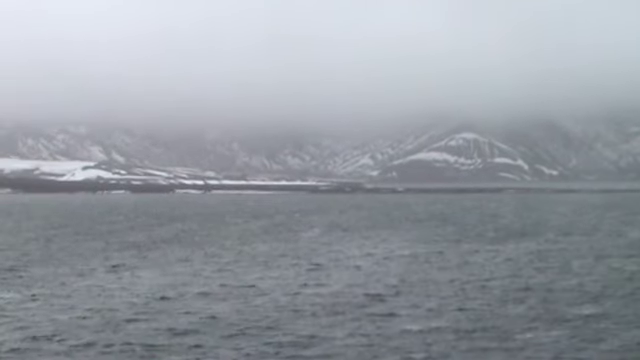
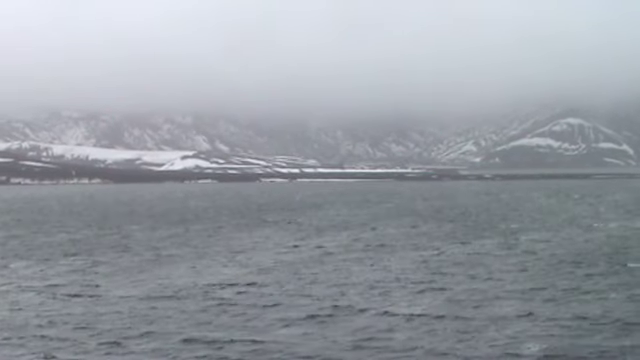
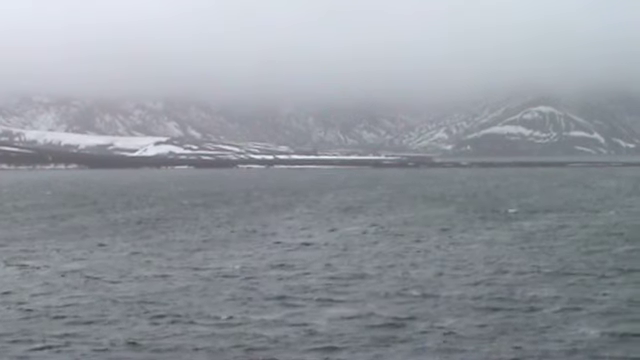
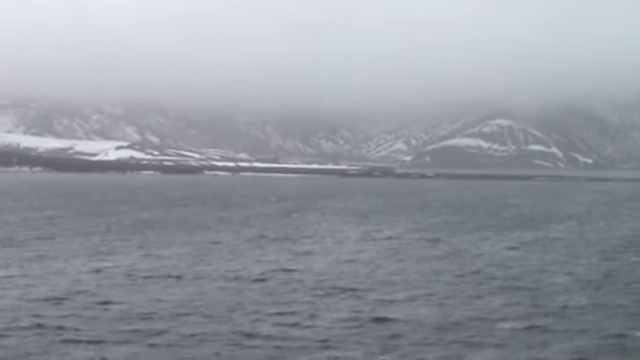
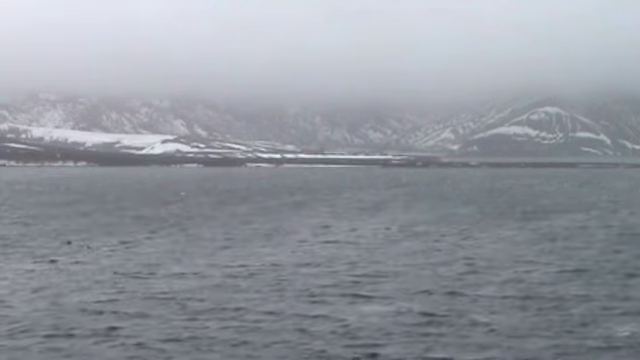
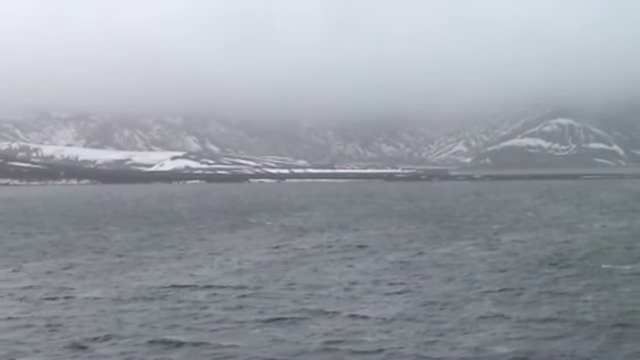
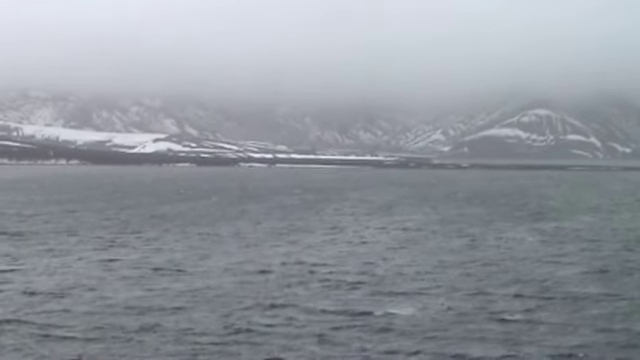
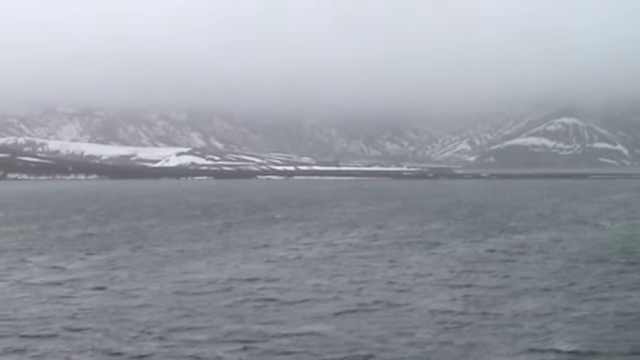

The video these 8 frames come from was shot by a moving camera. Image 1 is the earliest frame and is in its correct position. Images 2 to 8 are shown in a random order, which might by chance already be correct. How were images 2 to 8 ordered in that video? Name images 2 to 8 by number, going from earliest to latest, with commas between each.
4, 7, 5, 3, 8, 2, 6
